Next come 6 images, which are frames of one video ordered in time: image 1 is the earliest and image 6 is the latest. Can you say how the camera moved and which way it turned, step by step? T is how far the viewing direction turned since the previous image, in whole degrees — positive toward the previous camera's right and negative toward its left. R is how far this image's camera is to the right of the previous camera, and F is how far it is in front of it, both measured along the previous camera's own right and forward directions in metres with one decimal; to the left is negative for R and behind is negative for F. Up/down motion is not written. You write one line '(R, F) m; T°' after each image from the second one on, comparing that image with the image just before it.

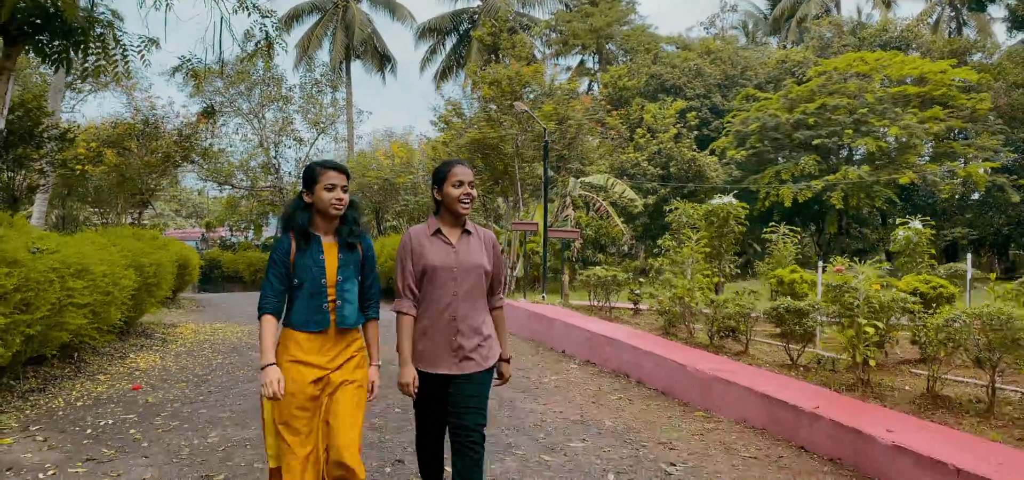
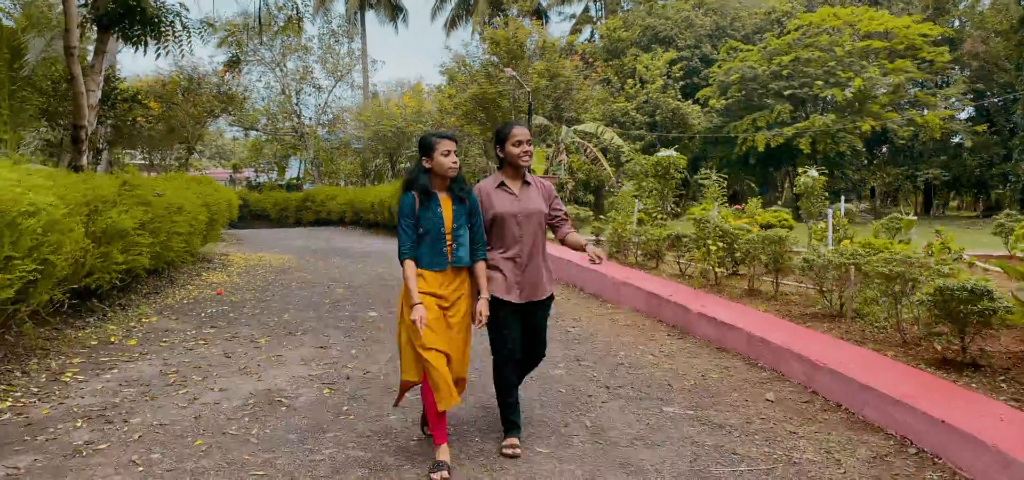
(+0.3, -2.1) m; -1°
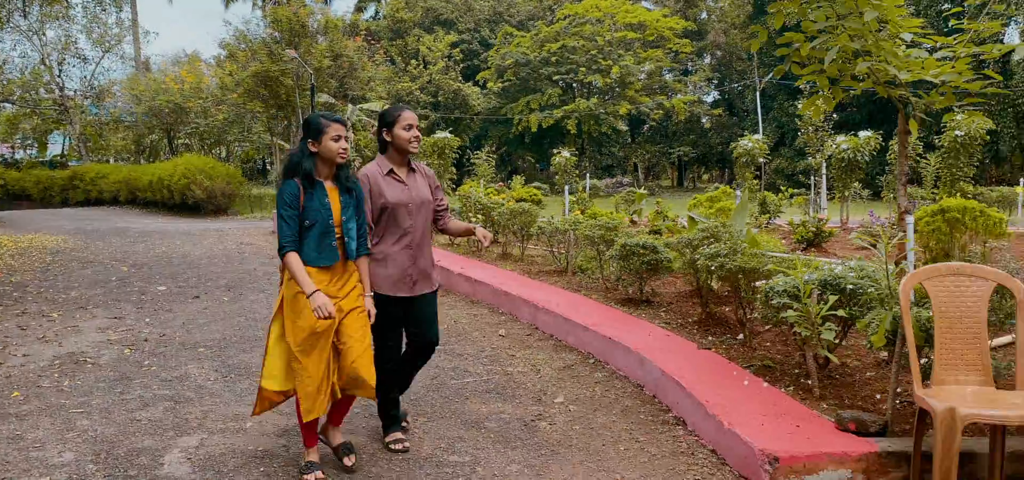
(+0.1, -0.9) m; +14°
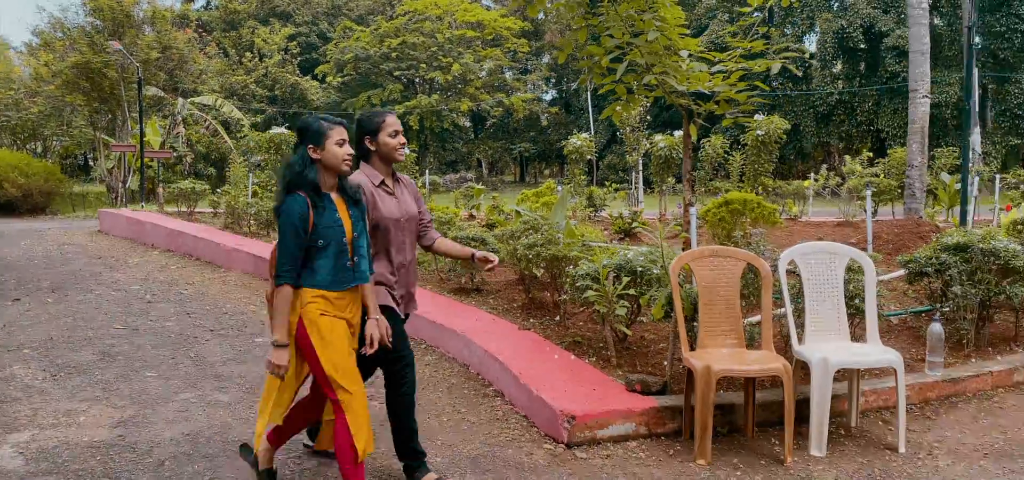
(+0.1, -0.3) m; +10°
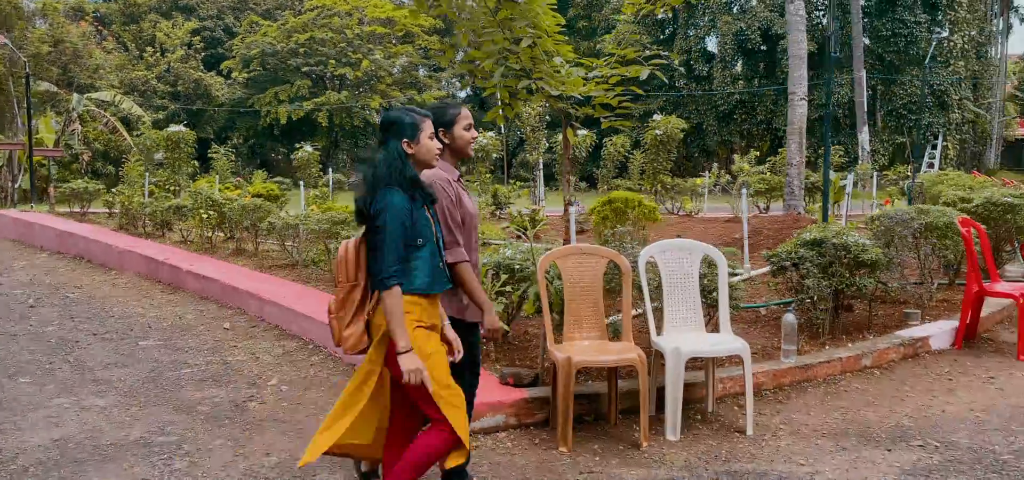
(+0.2, -0.1) m; +5°
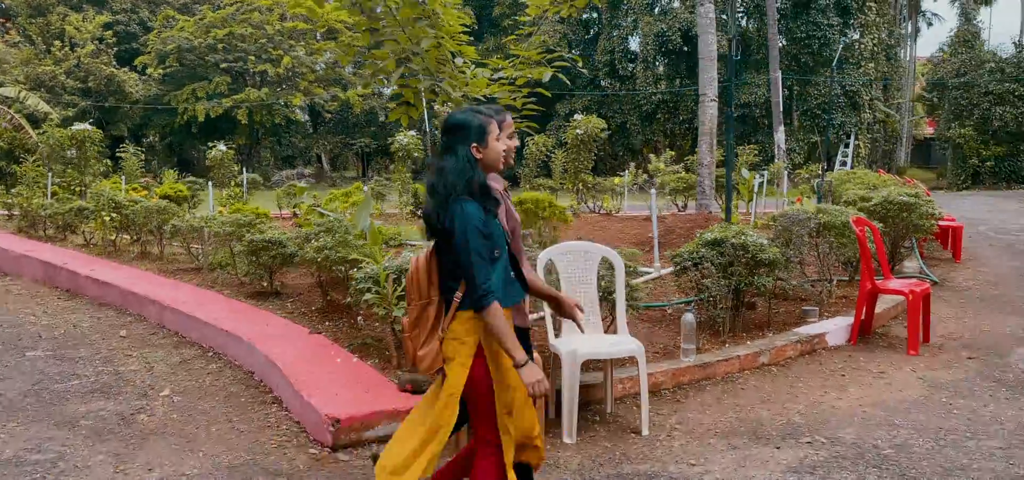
(+0.1, 0.0) m; +5°
